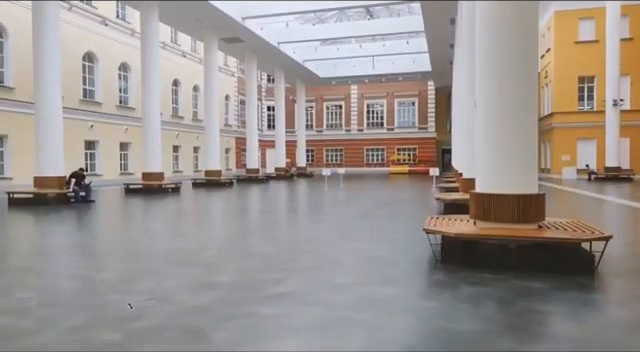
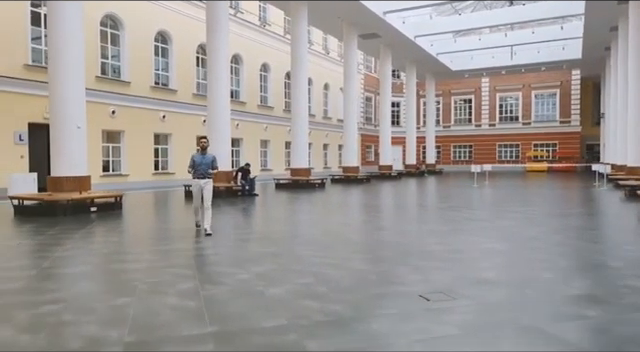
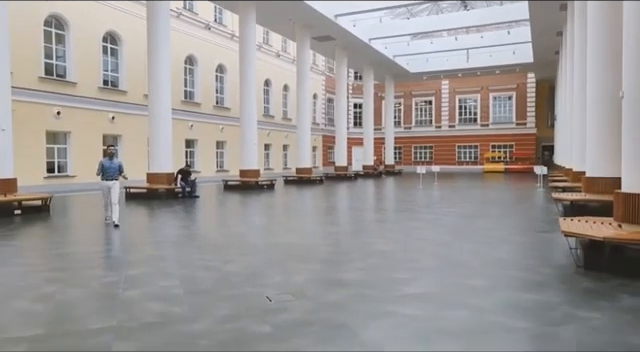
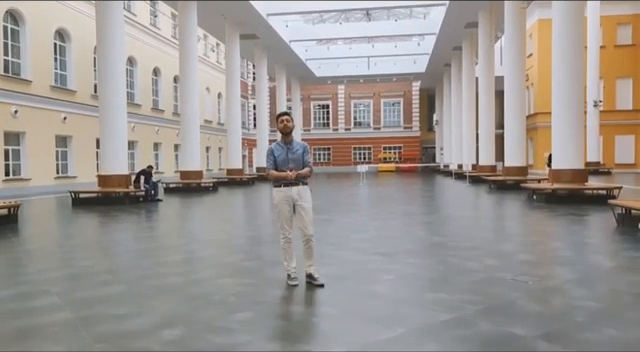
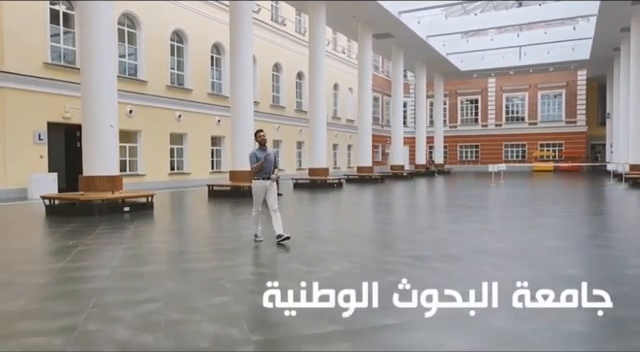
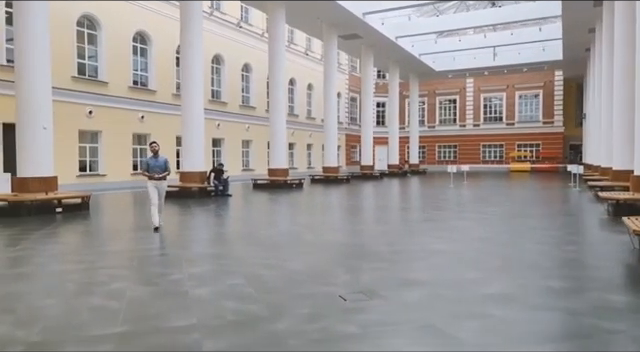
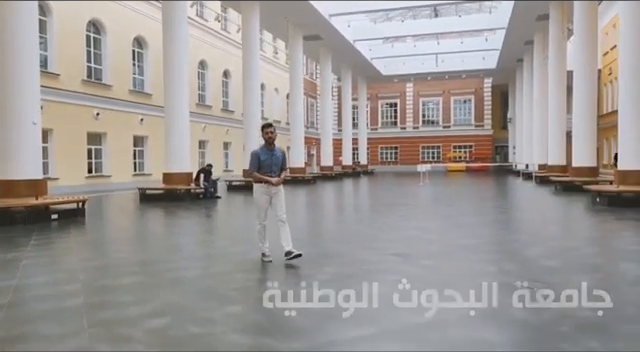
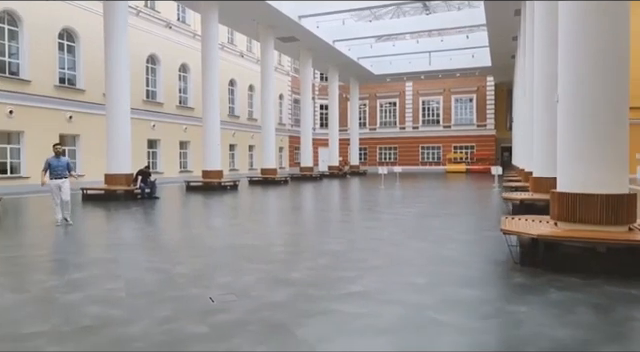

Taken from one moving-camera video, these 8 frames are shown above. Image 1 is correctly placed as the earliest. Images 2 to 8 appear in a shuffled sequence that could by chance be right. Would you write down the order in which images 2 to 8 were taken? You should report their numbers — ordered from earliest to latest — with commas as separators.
8, 3, 6, 2, 5, 7, 4
